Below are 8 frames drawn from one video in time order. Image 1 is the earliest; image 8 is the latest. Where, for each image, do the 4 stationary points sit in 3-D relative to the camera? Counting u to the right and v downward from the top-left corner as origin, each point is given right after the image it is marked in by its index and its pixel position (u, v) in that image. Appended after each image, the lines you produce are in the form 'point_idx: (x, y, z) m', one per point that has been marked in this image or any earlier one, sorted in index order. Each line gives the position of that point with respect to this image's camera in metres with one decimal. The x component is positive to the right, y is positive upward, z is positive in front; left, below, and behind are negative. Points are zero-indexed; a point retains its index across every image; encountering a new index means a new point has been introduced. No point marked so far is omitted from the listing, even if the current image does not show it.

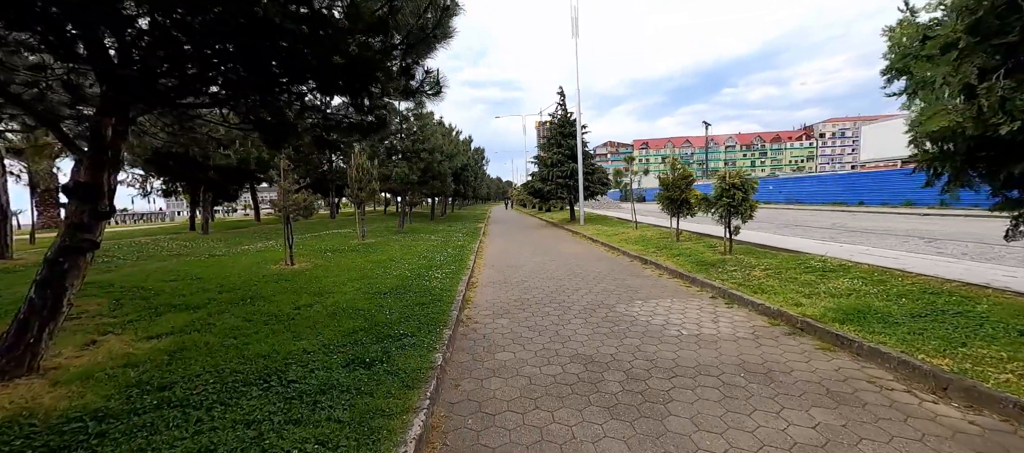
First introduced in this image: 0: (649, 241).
0: (+4.4, -0.5, +12.6) m
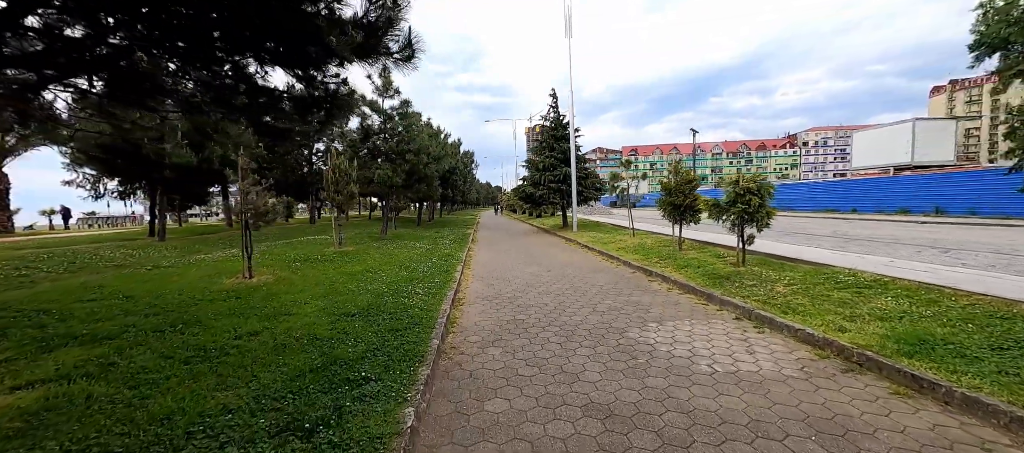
0: (+4.1, -0.7, +11.8) m
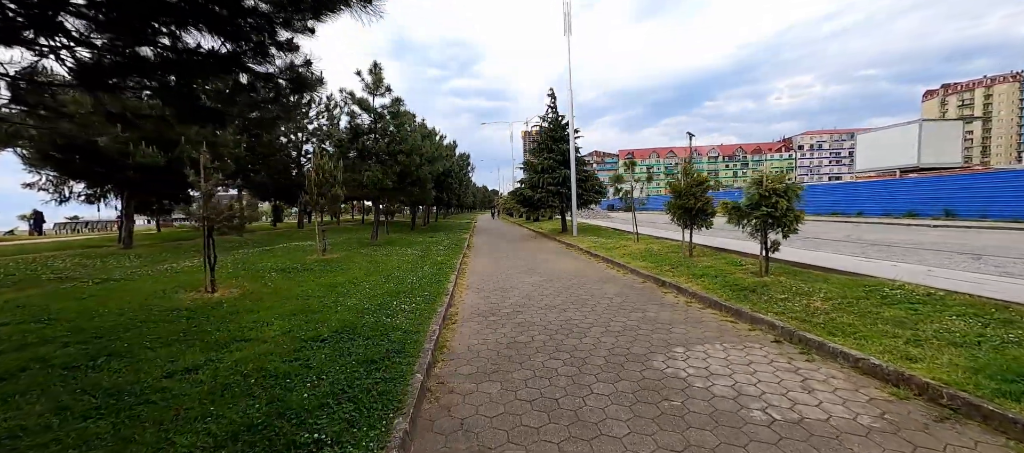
0: (+4.1, -0.9, +11.0) m
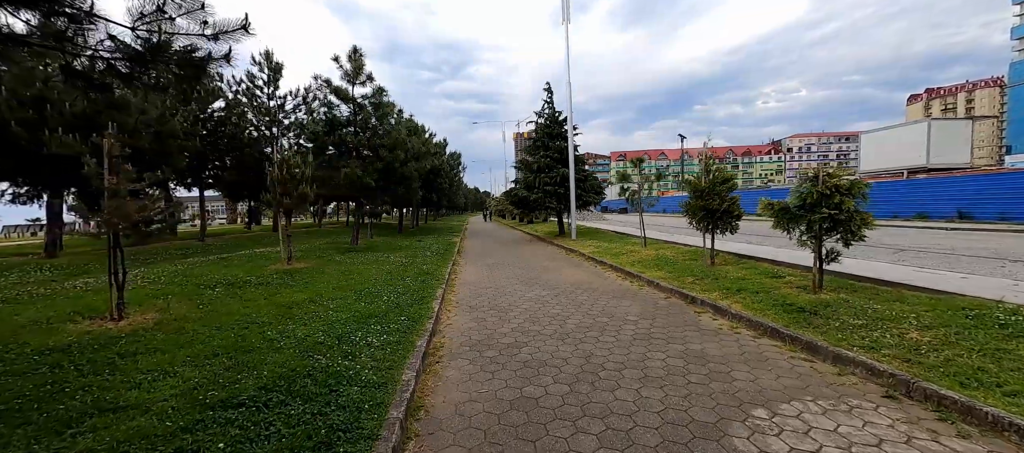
0: (+4.0, -1.0, +9.6) m
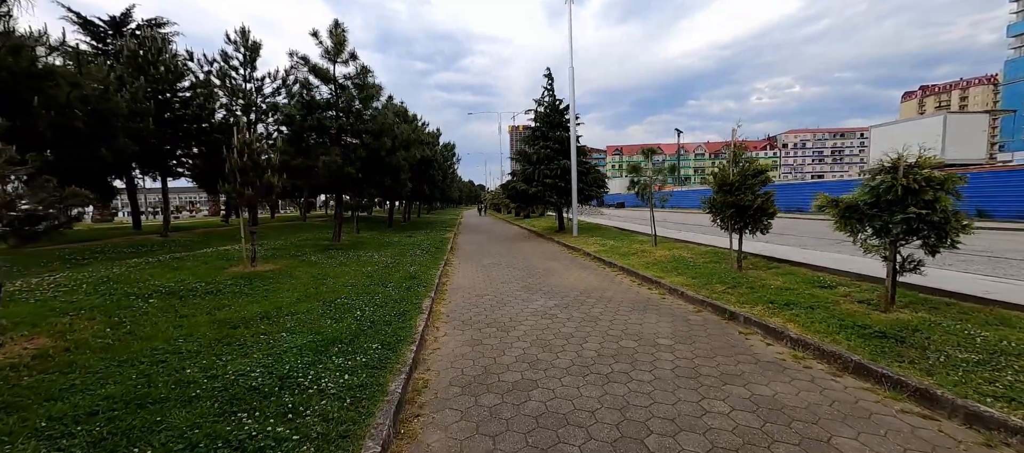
0: (+4.0, -0.9, +8.5) m
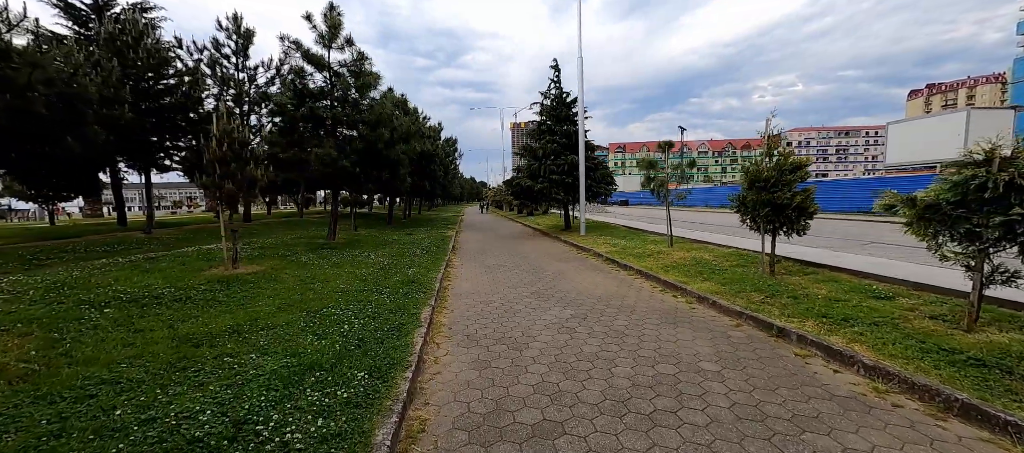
0: (+4.2, -0.9, +7.7) m
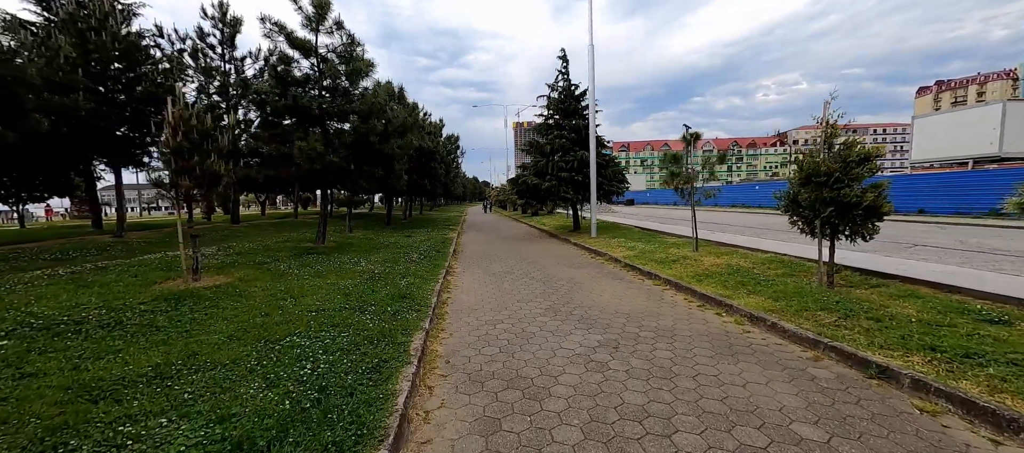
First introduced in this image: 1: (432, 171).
0: (+4.3, -1.0, +6.5) m
1: (-3.8, +2.7, +18.9) m
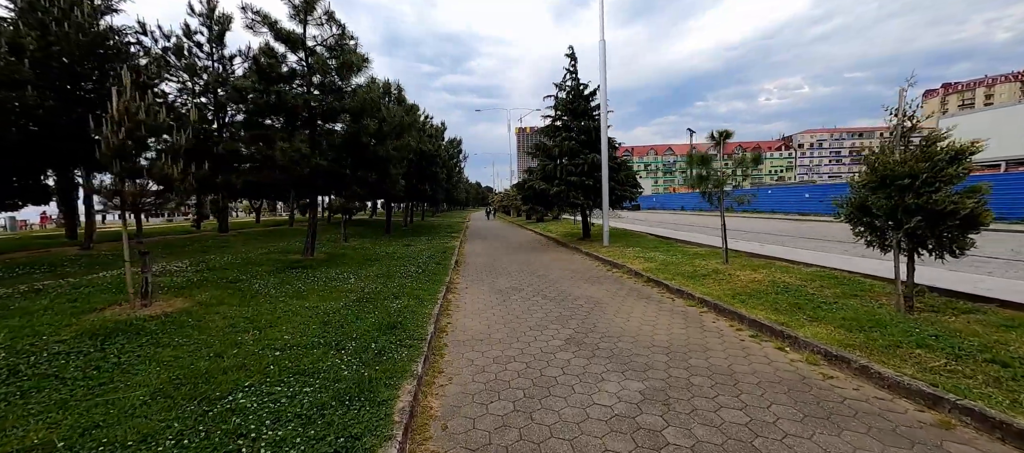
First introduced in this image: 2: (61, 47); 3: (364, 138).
0: (+4.5, -1.2, +5.4) m
1: (-3.5, +2.3, +17.9) m
2: (-10.0, +4.0, +8.9) m
3: (-3.5, +2.1, +9.3) m
